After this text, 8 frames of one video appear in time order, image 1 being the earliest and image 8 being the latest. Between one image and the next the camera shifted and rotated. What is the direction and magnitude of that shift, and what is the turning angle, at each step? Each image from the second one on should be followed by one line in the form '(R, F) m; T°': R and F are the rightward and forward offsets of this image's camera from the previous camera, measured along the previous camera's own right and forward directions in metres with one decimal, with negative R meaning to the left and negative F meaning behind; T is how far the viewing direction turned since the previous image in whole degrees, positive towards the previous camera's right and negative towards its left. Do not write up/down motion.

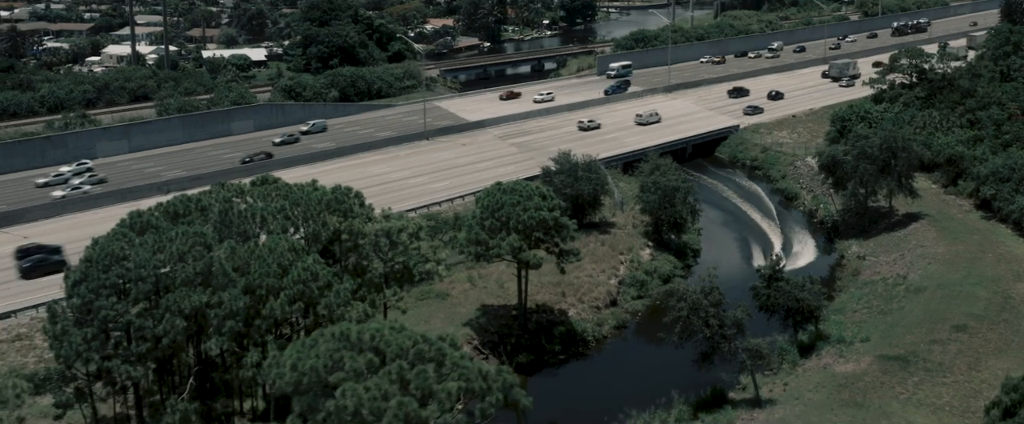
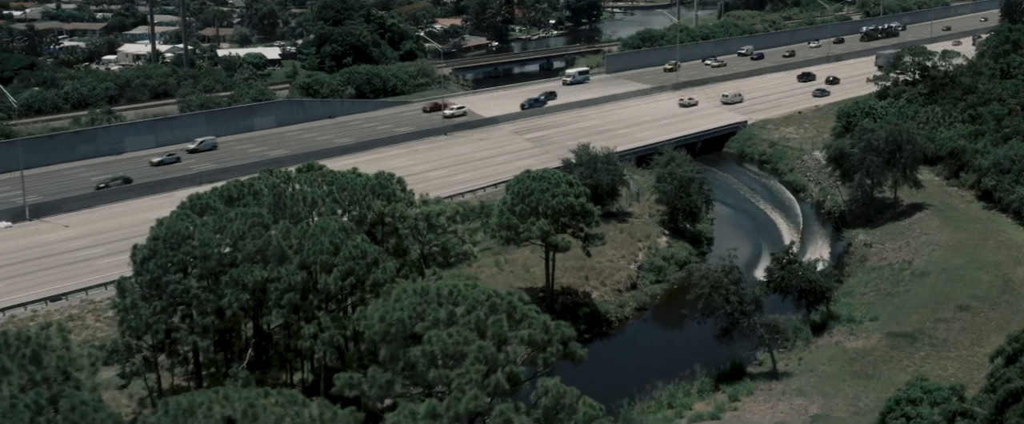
(-0.9, -1.6) m; 0°
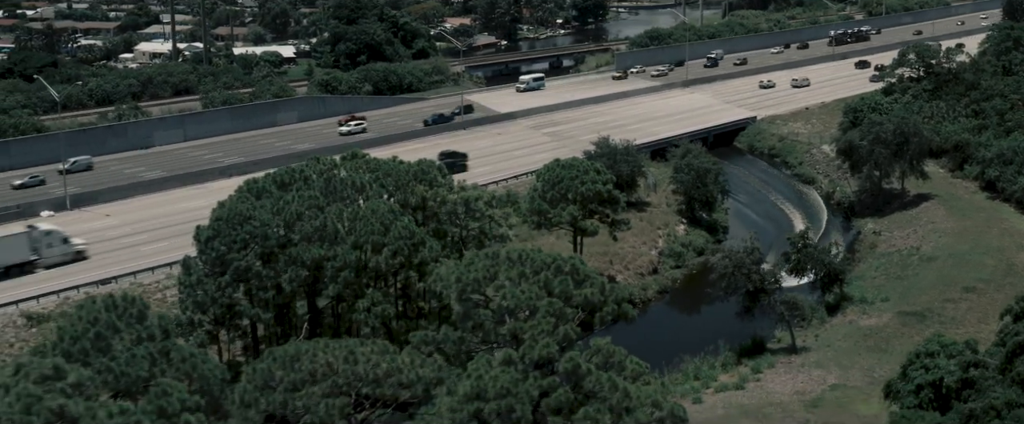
(-1.0, -1.7) m; 0°
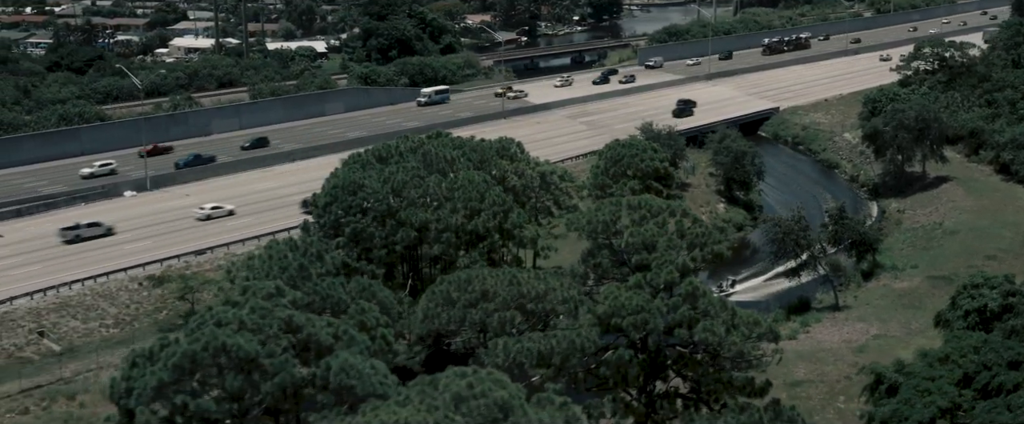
(-2.3, -3.3) m; 0°
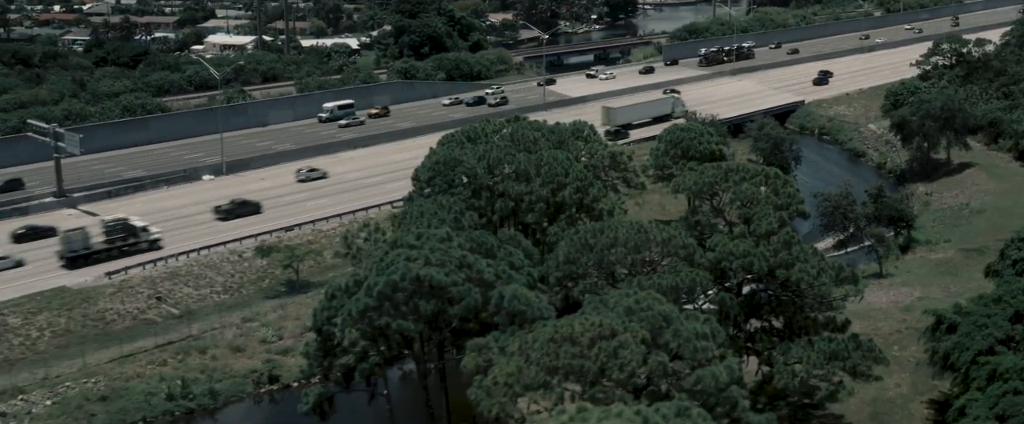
(-2.6, -3.2) m; 0°
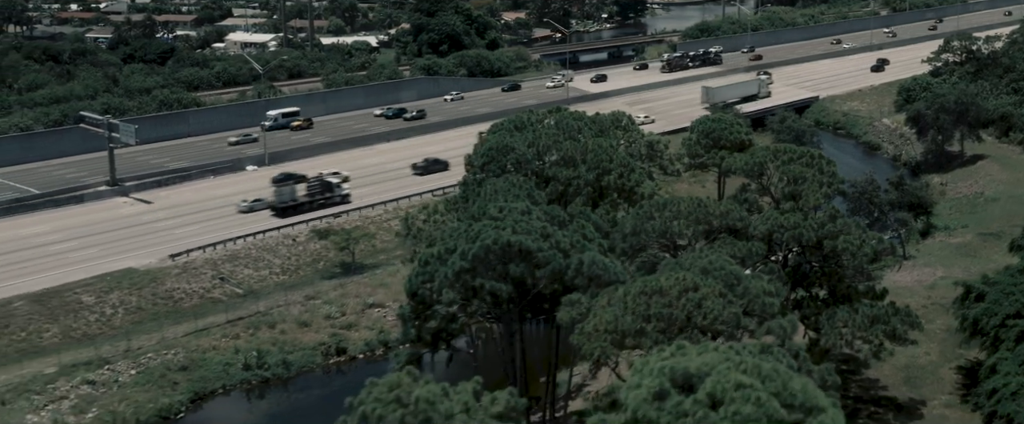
(-1.6, -2.0) m; 0°
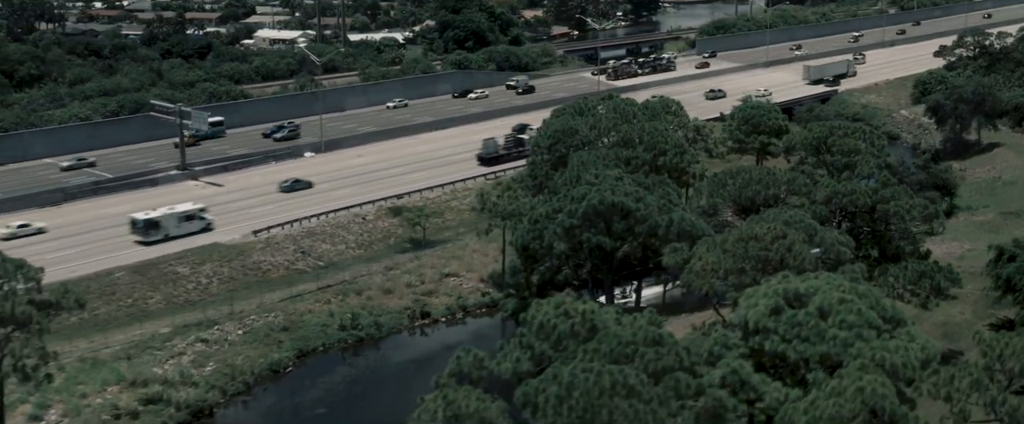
(-2.4, -3.1) m; 0°
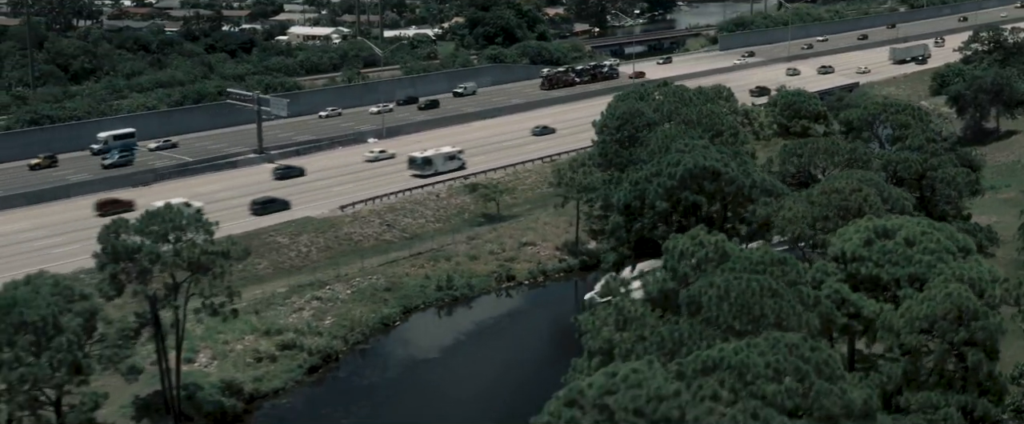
(-2.9, -3.9) m; 0°
